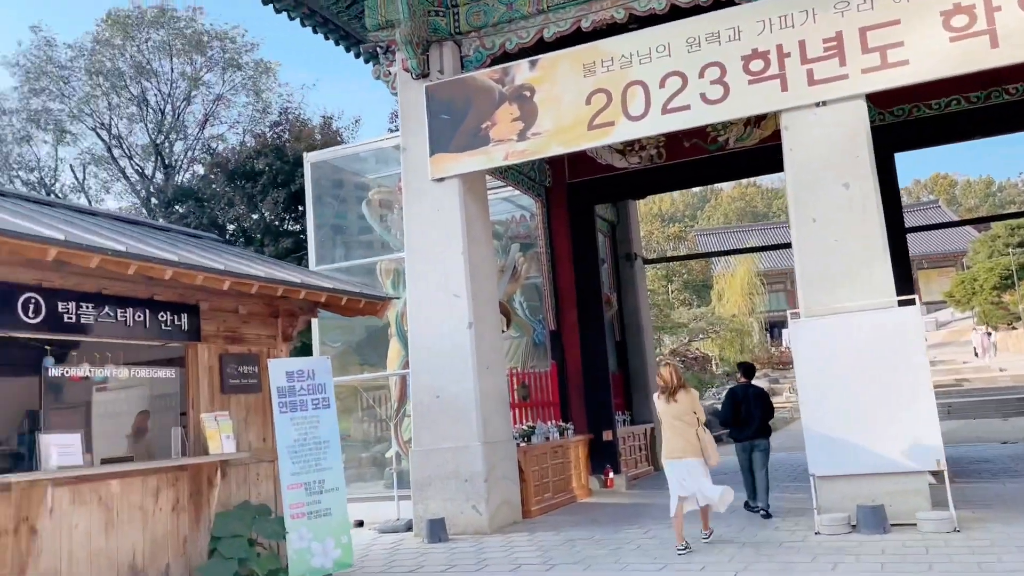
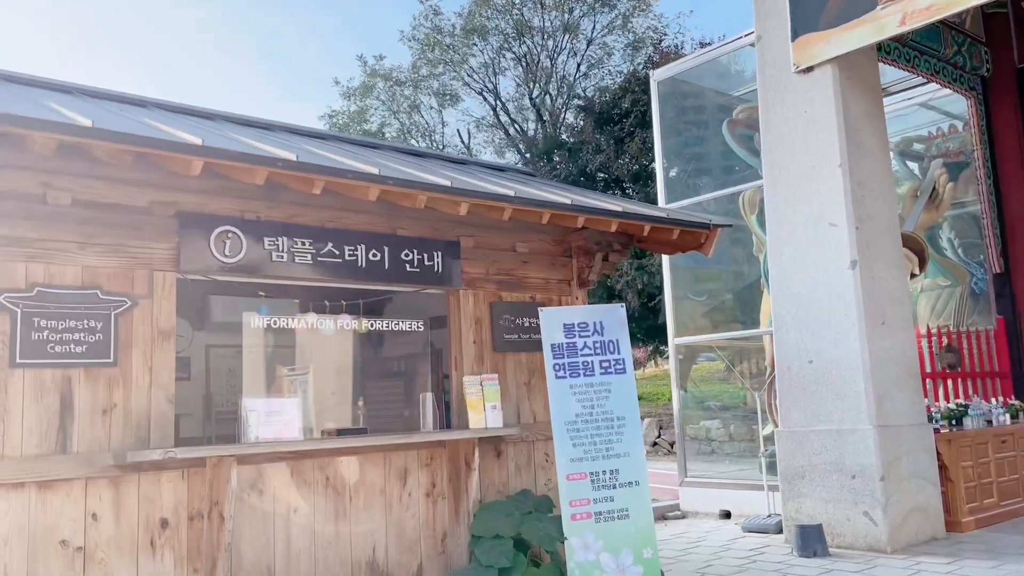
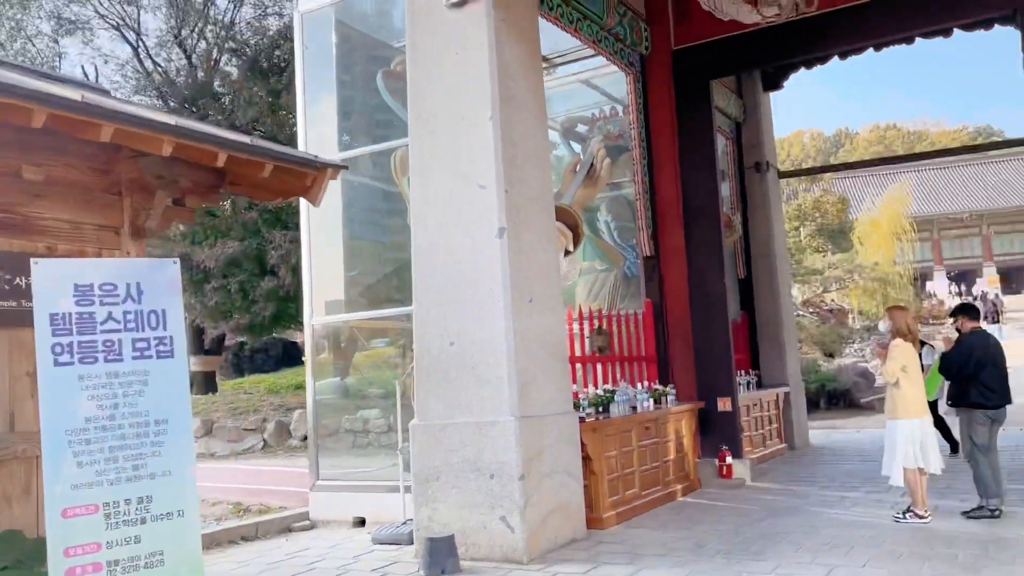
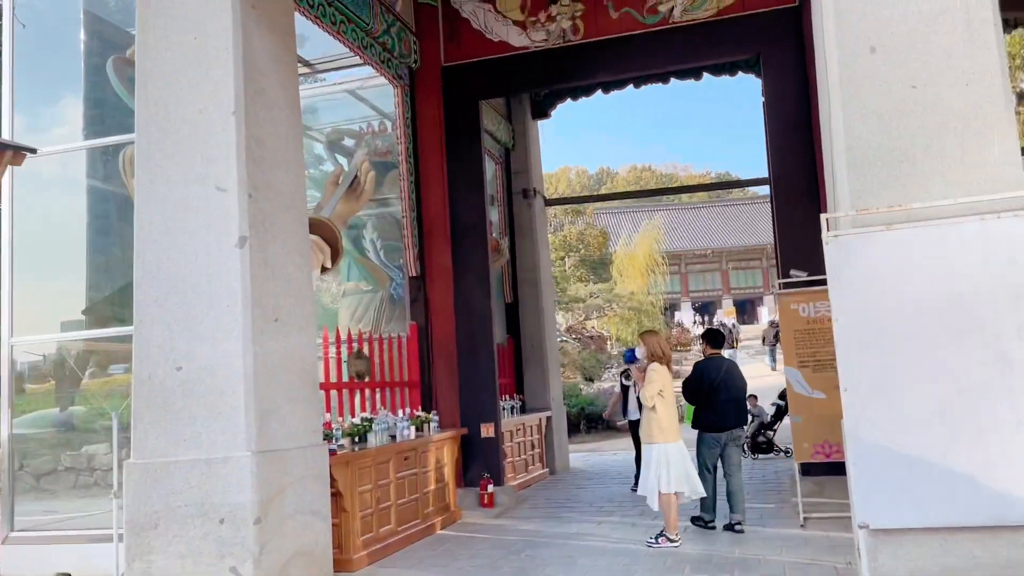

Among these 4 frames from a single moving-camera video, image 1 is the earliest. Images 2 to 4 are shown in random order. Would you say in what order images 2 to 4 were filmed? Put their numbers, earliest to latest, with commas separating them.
2, 3, 4
